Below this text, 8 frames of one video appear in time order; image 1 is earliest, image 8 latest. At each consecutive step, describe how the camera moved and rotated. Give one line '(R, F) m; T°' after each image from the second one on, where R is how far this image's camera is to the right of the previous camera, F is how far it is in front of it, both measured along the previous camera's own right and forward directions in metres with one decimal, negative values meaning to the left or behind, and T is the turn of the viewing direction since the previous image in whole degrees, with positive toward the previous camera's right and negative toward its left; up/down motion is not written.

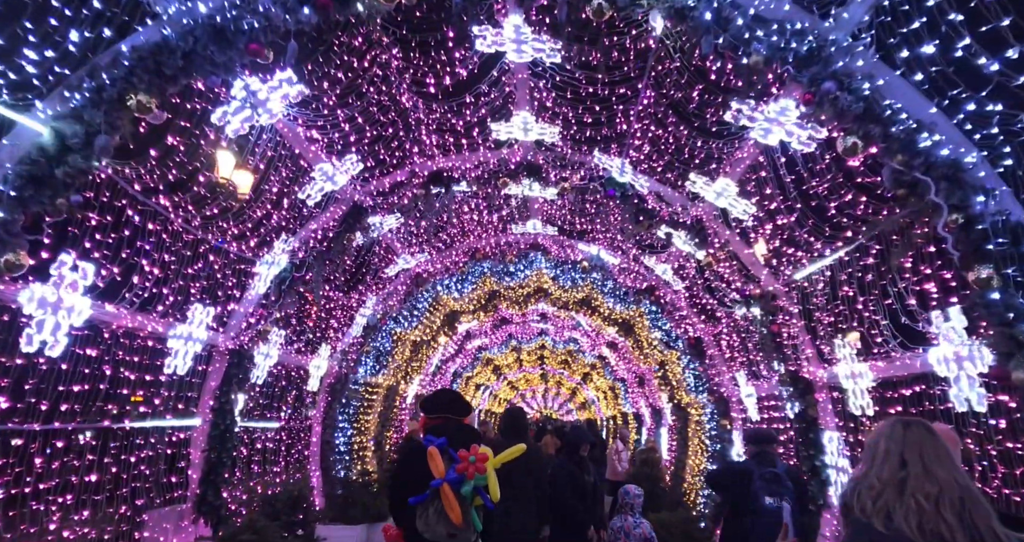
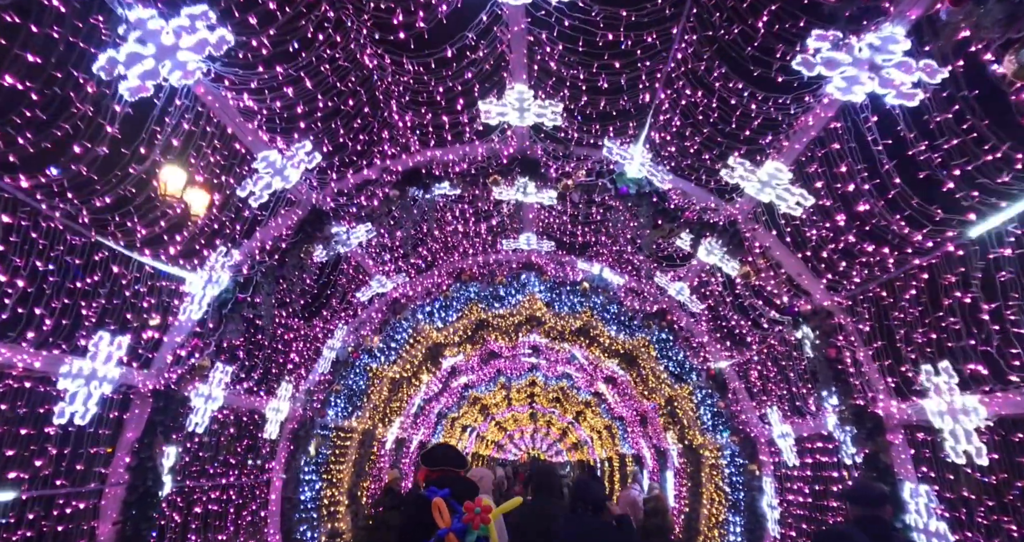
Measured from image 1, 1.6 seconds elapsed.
(-0.1, +1.2) m; +1°
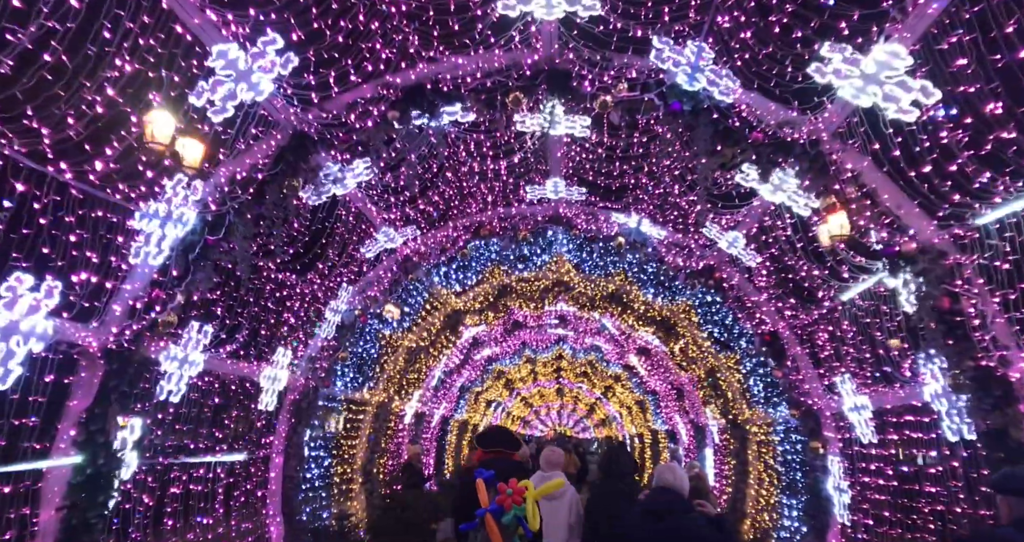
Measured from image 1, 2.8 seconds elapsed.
(-0.1, +0.9) m; -2°
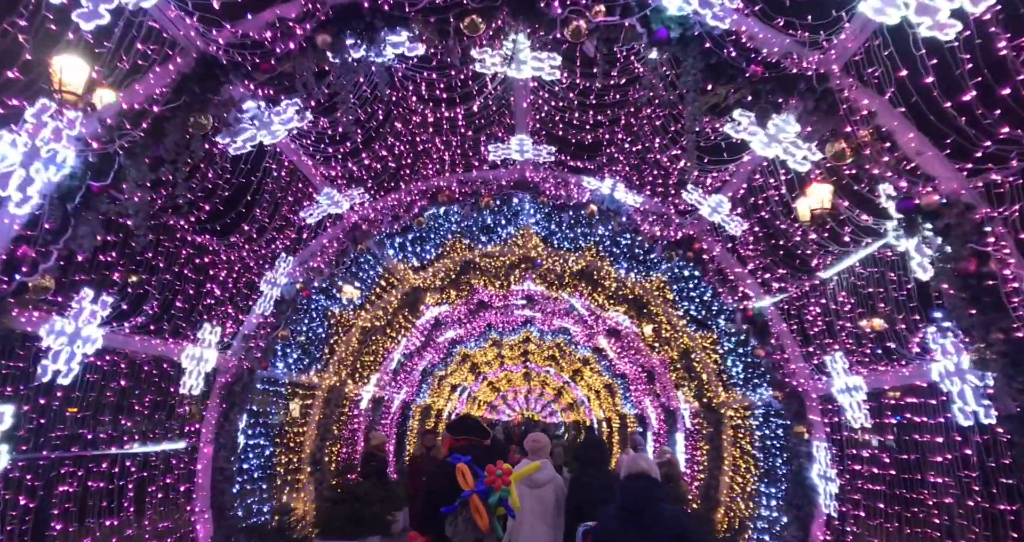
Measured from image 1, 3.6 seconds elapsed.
(+0.2, +0.7) m; +3°
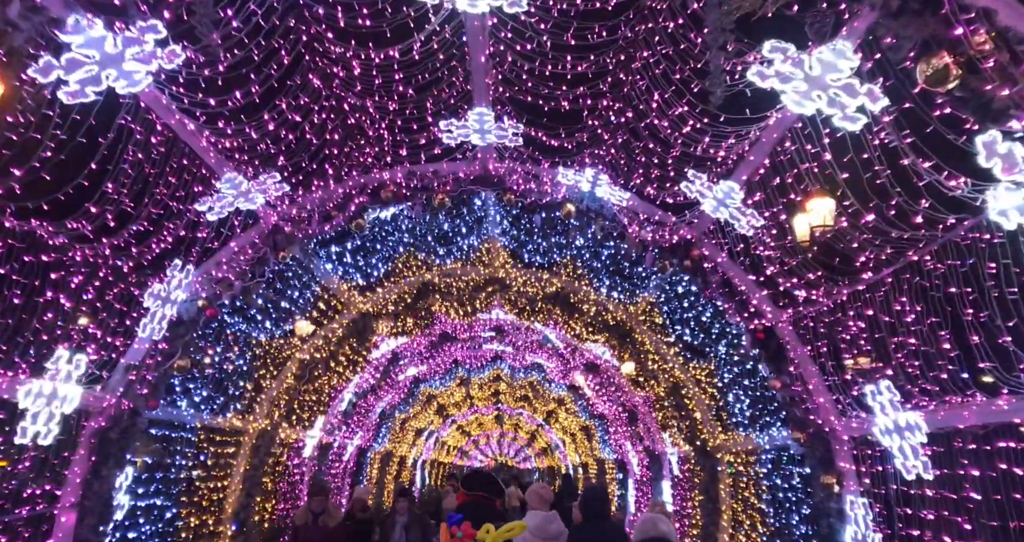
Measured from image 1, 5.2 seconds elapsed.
(+0.2, +1.2) m; +3°
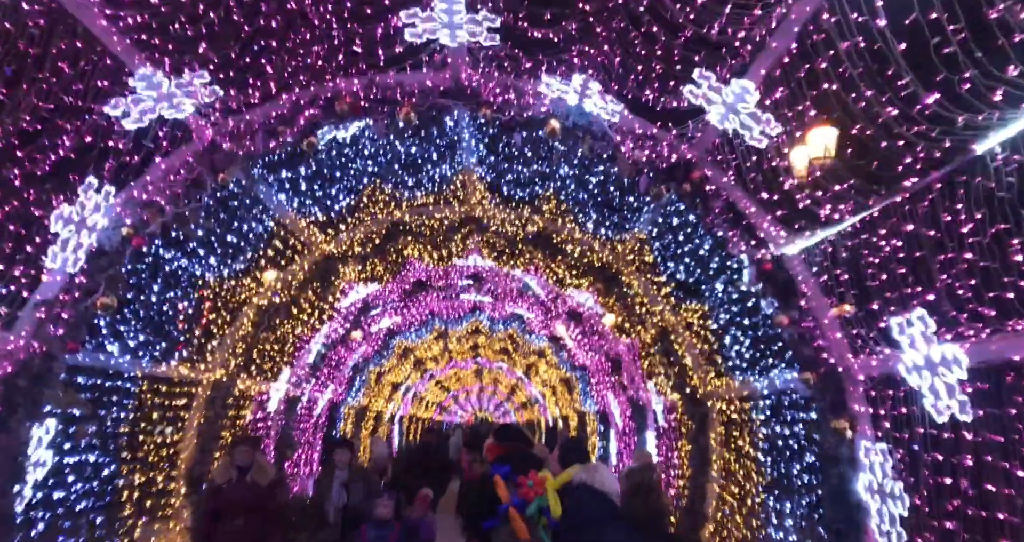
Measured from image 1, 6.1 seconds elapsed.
(0.0, +0.6) m; +2°
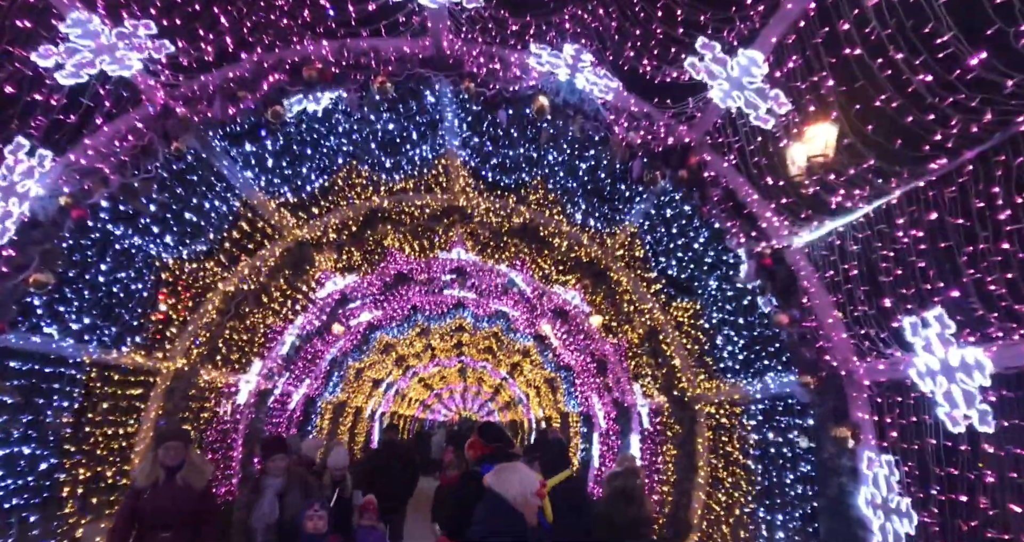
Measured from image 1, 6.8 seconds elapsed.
(+0.1, +0.4) m; +1°
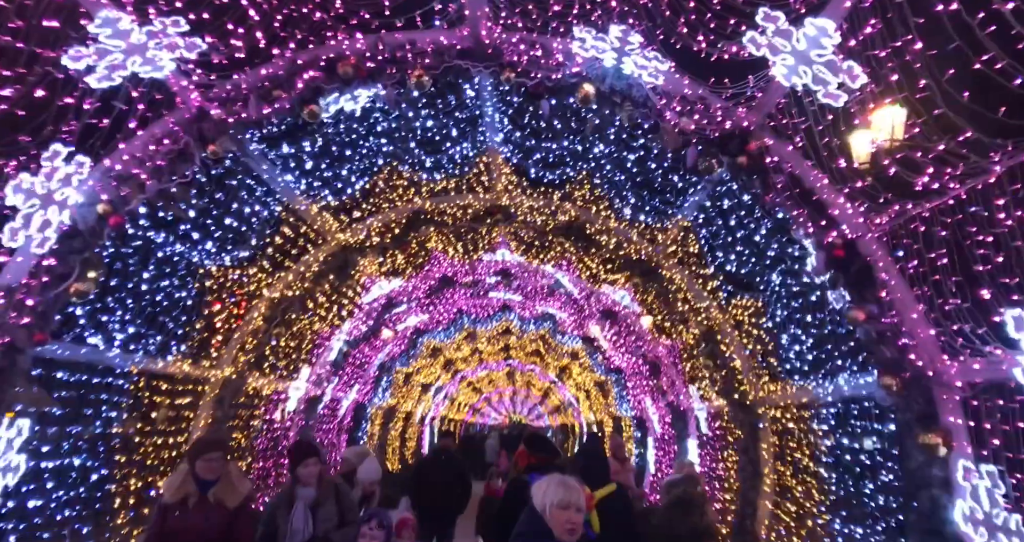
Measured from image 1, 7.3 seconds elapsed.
(-0.2, +0.2) m; -3°
